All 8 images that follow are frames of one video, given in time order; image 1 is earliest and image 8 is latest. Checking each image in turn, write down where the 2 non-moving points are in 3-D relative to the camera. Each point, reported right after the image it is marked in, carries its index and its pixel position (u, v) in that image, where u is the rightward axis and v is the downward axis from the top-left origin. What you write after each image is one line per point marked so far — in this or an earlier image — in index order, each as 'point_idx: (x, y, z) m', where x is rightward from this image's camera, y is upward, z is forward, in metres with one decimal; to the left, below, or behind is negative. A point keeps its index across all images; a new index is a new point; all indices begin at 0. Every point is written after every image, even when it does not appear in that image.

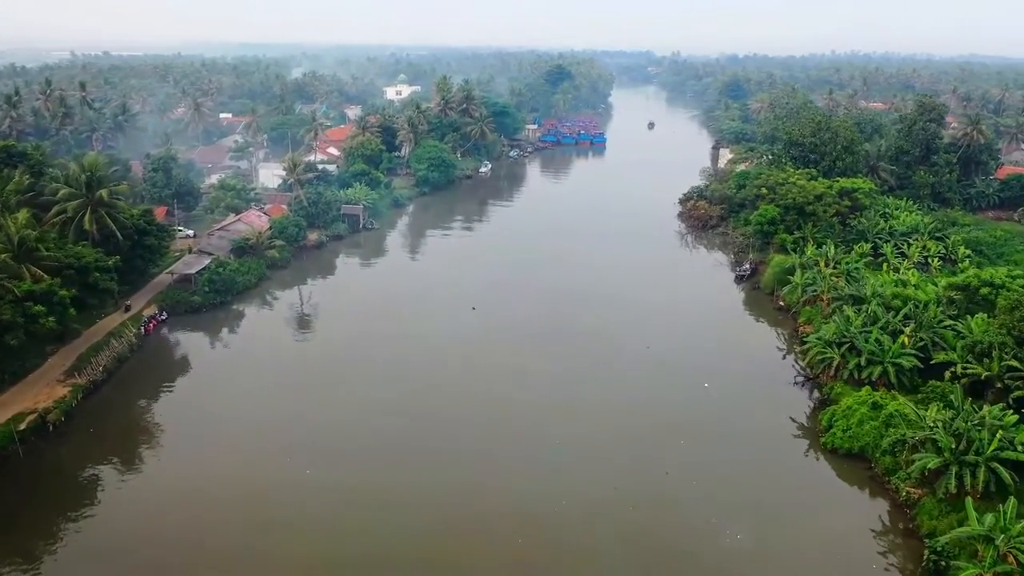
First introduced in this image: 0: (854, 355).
0: (+8.6, -1.7, +17.3) m
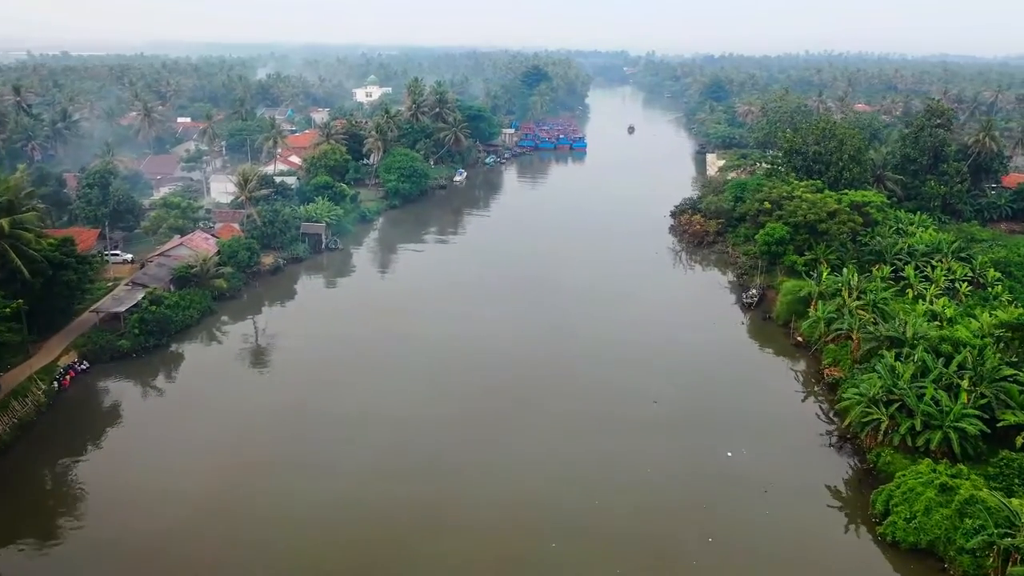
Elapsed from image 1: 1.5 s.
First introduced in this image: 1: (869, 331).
0: (+8.3, -2.7, +14.5) m
1: (+9.3, -1.1, +17.9) m
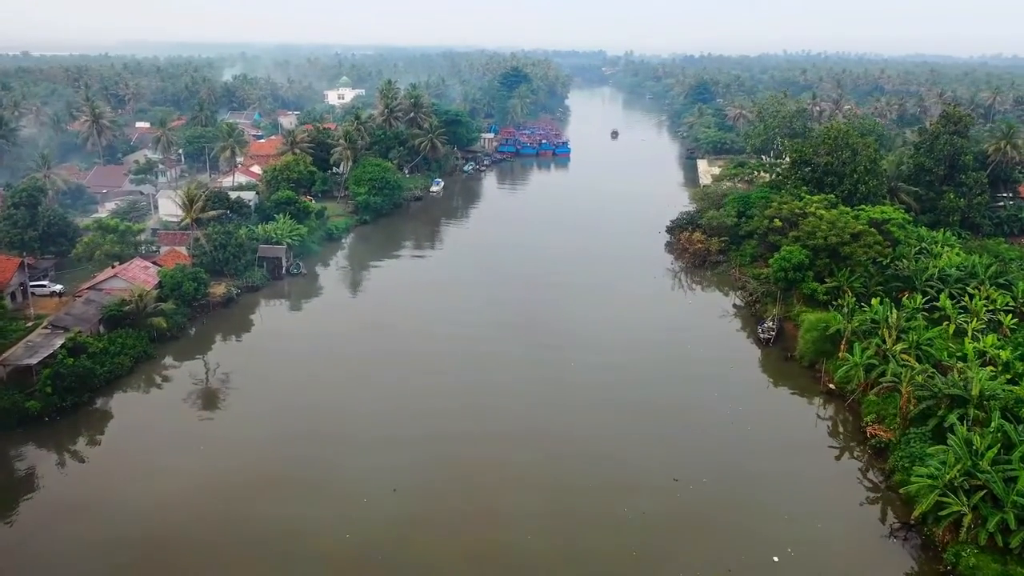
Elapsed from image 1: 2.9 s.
0: (+8.1, -3.7, +11.7) m
1: (+9.0, -2.1, +15.2) m
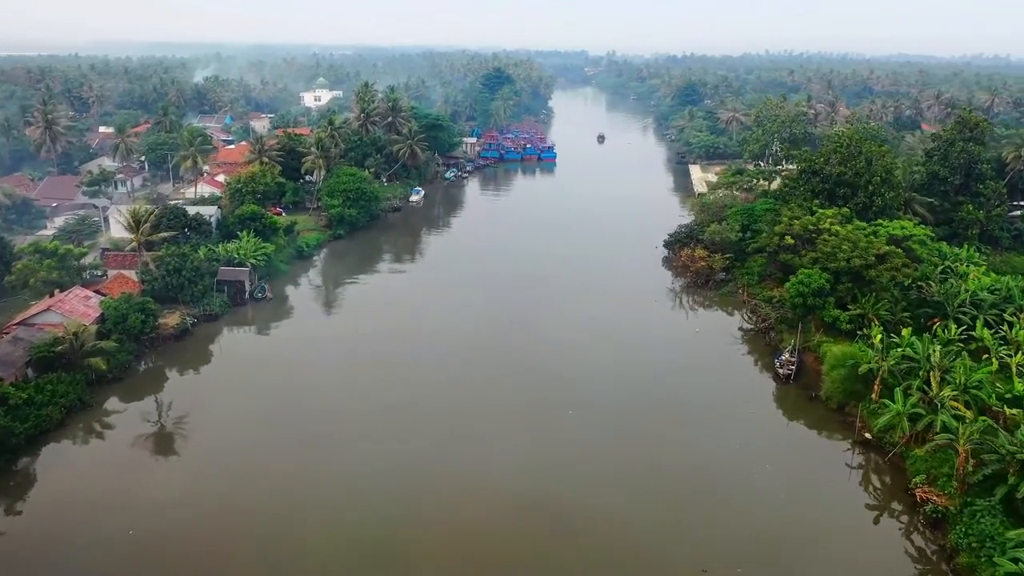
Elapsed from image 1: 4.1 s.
0: (+8.1, -4.5, +9.5) m
1: (+8.9, -2.9, +13.0) m
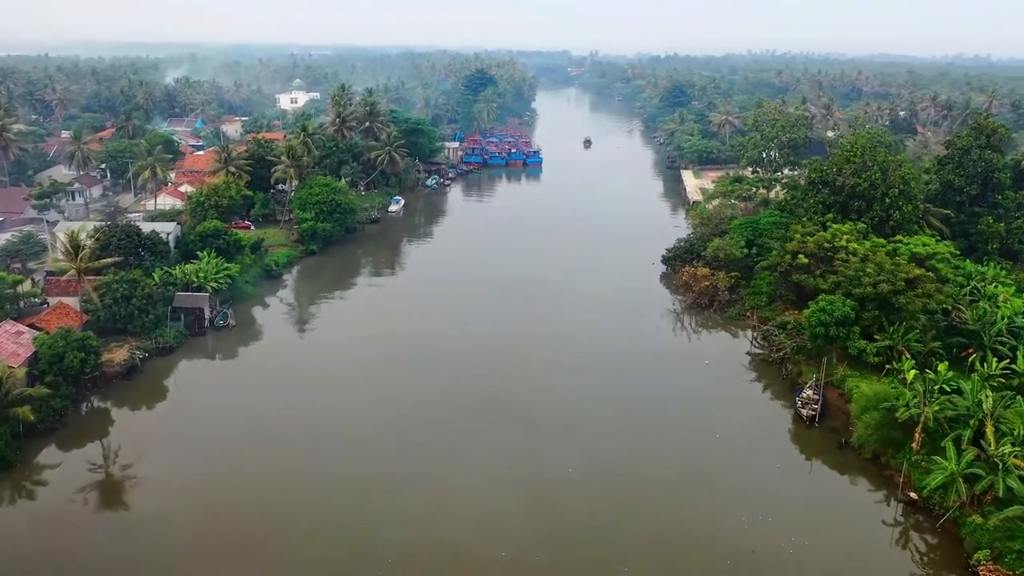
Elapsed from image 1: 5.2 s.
0: (+8.1, -5.3, +7.5) m
1: (+8.8, -3.7, +11.0) m
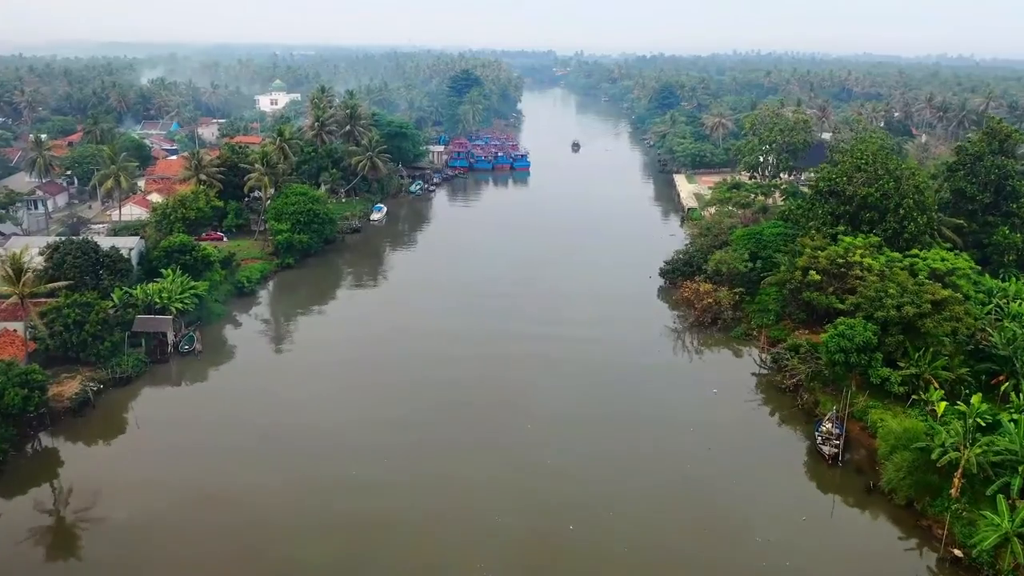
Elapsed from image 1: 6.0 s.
0: (+8.2, -5.9, +6.0) m
1: (+8.8, -4.2, +9.5) m
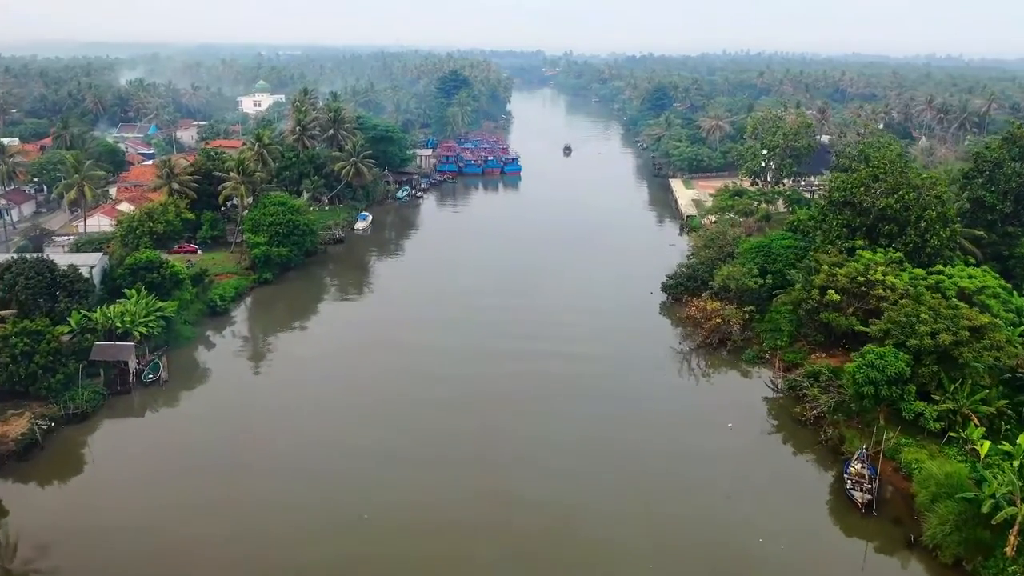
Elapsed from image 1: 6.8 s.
0: (+8.3, -6.4, +4.4) m
1: (+8.8, -4.8, +8.0) m
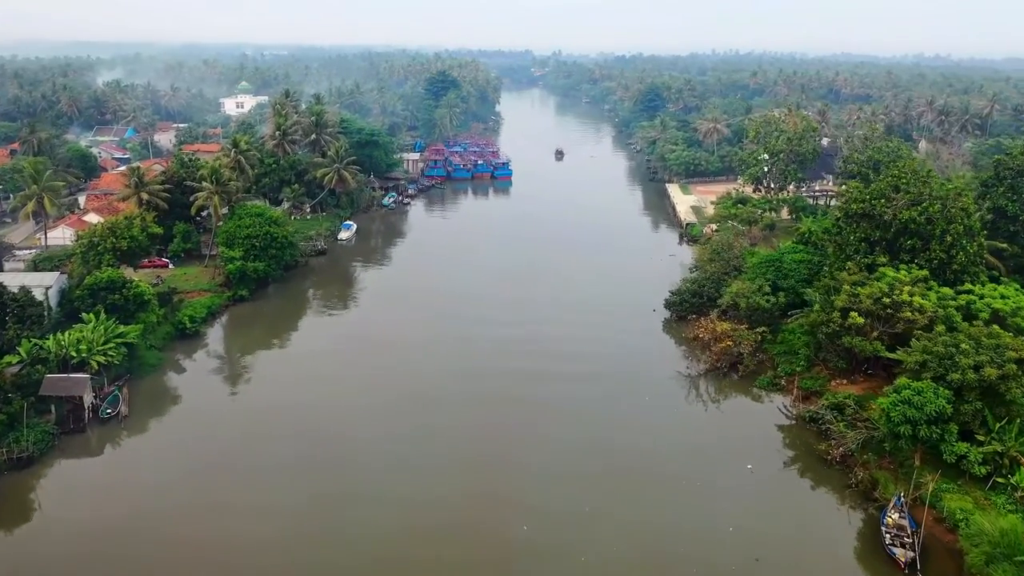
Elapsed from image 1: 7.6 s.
0: (+8.4, -7.0, +2.9) m
1: (+8.9, -5.3, +6.5) m
